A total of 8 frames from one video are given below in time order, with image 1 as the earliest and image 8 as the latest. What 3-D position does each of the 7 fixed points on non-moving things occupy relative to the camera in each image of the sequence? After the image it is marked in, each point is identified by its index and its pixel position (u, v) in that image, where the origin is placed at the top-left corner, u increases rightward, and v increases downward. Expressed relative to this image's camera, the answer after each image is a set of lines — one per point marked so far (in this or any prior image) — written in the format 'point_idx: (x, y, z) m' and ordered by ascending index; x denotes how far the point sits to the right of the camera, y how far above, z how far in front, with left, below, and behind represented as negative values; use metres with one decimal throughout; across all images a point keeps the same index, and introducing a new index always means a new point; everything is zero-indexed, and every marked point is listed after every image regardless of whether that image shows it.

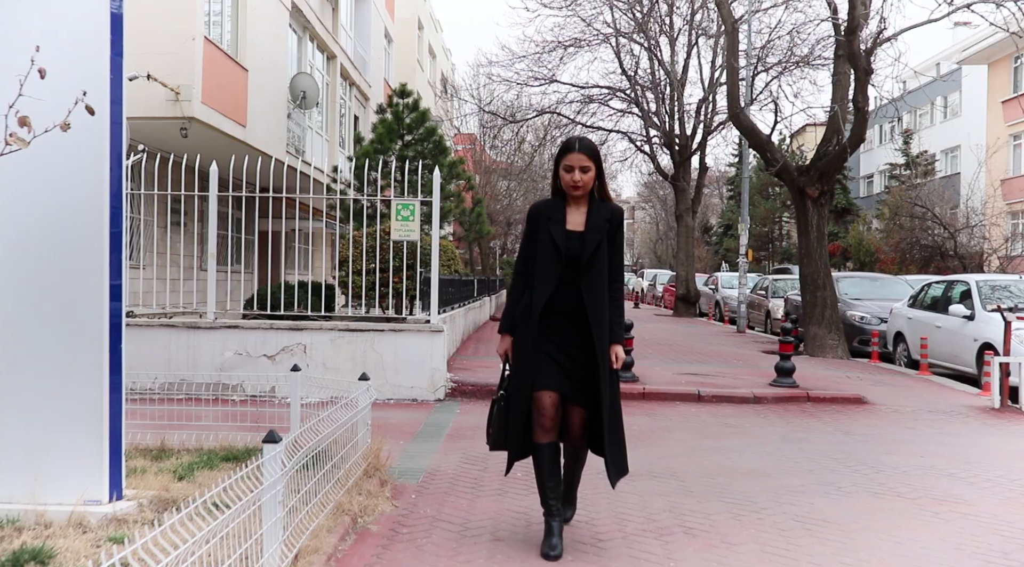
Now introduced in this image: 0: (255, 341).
0: (-2.5, -0.6, +8.8) m
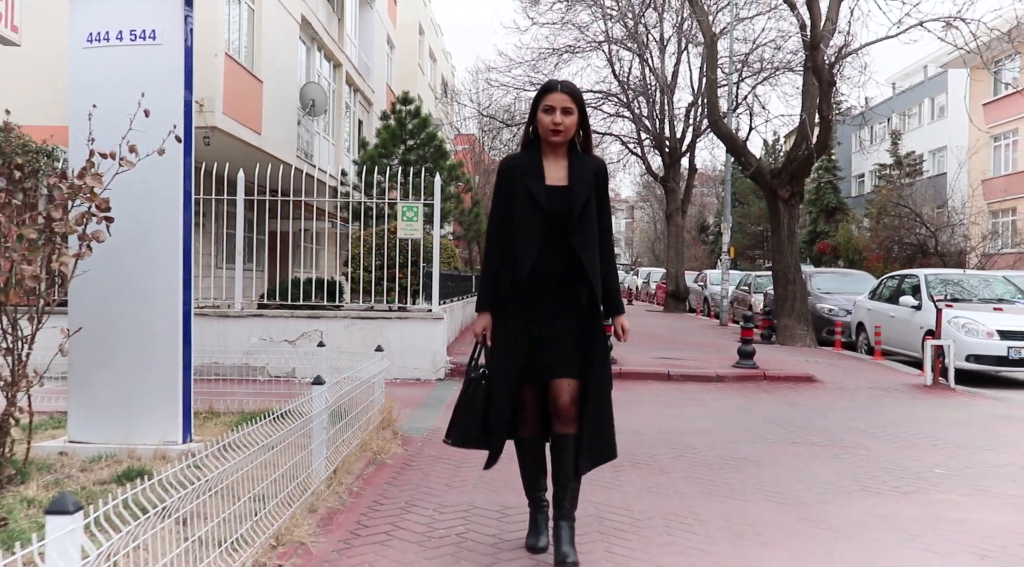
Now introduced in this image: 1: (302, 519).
0: (-2.6, -0.5, +9.8) m
1: (-0.9, -1.0, +3.9) m
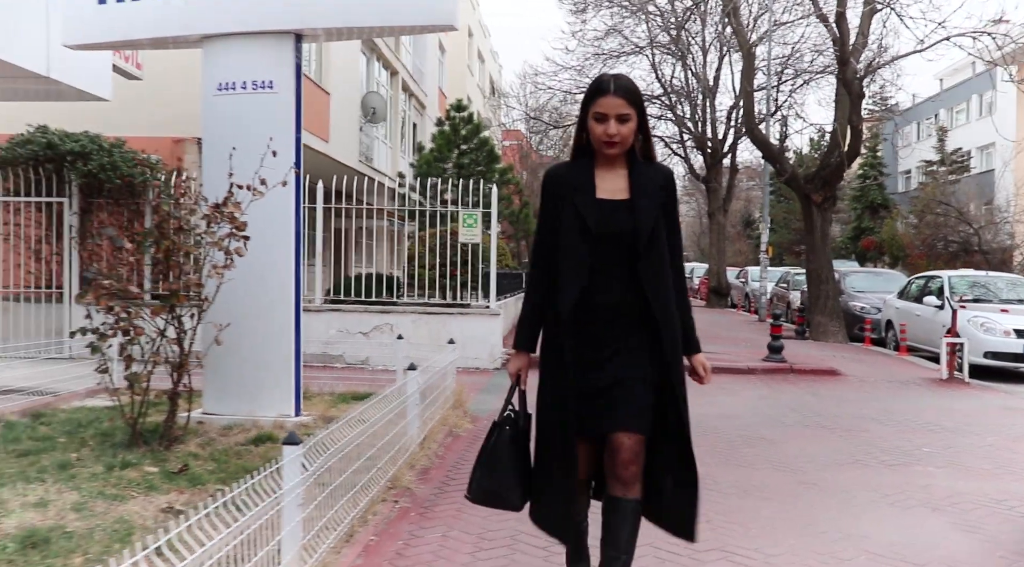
0: (-1.9, -0.5, +11.0) m
1: (-0.6, -1.1, +4.9) m
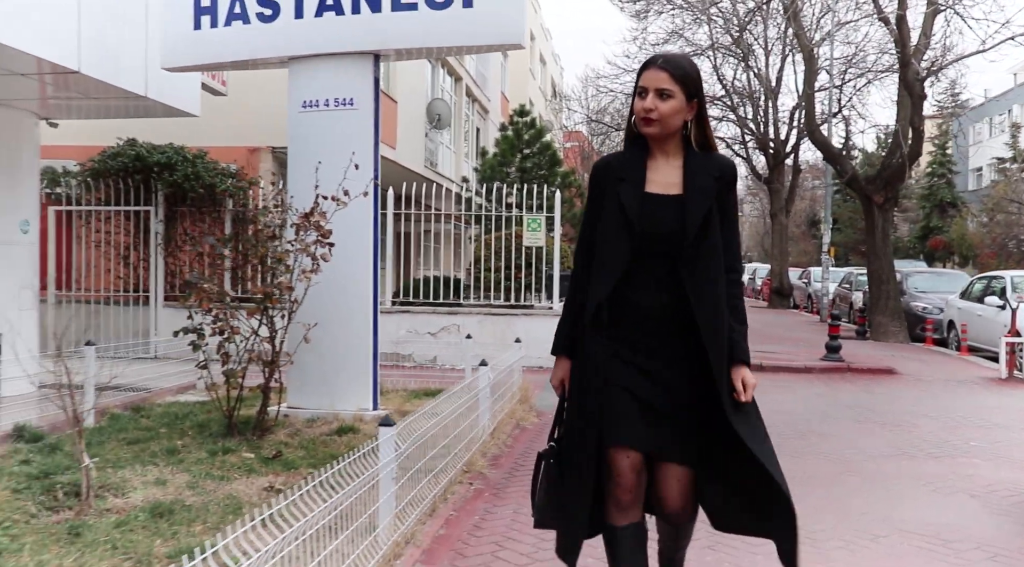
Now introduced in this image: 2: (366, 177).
0: (-1.1, -0.5, +11.5) m
1: (-0.2, -1.1, +5.4) m
2: (-1.1, +0.8, +6.9) m
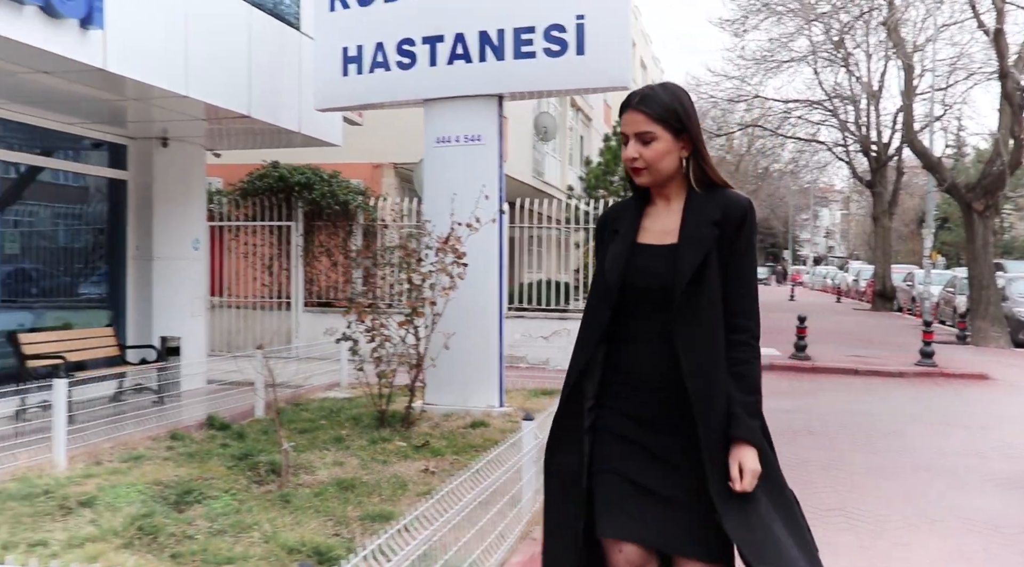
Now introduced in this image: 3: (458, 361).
0: (+0.3, -0.6, +12.5) m
1: (+0.6, -1.2, +6.3) m
2: (-0.2, +0.7, +7.9) m
3: (-0.5, -0.7, +7.7) m
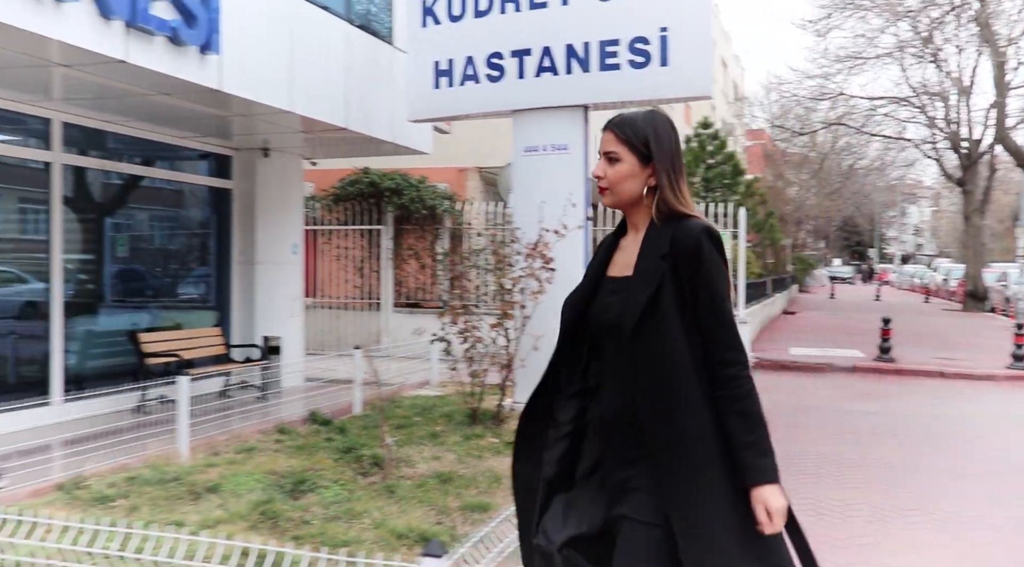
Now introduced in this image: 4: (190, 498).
0: (+1.5, -0.6, +12.8) m
1: (+1.2, -1.2, +6.6) m
2: (+0.6, +0.7, +8.2) m
3: (+0.3, -0.7, +8.1) m
4: (-2.1, -1.4, +5.7) m
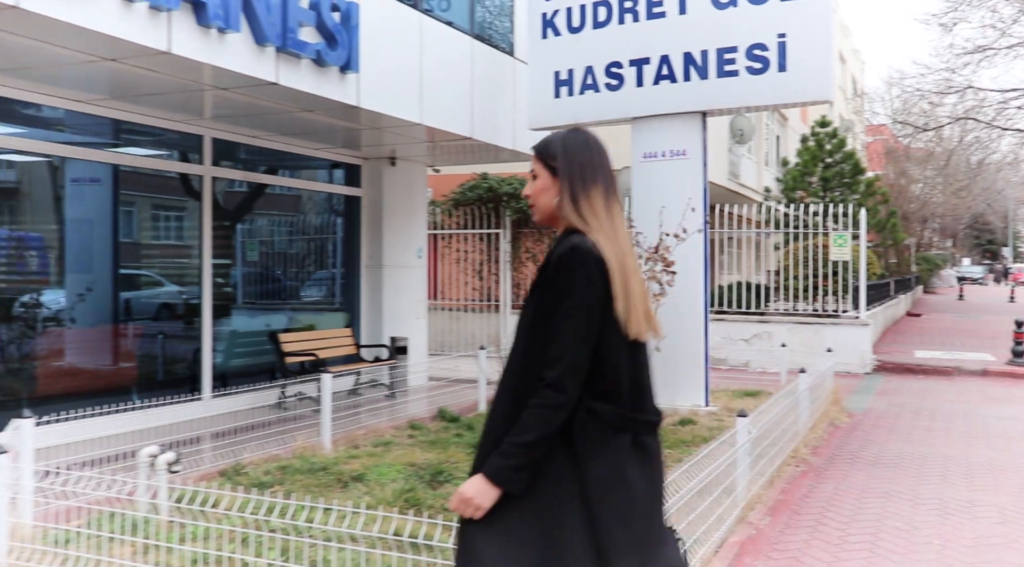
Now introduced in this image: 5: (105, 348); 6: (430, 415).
0: (+3.2, -0.7, +12.8) m
1: (+2.2, -1.3, +6.7) m
2: (+1.8, +0.6, +8.4) m
3: (+1.4, -0.7, +8.3) m
4: (-1.2, -1.4, +6.2) m
5: (-3.8, -0.6, +8.2) m
6: (-0.9, -1.4, +9.0) m
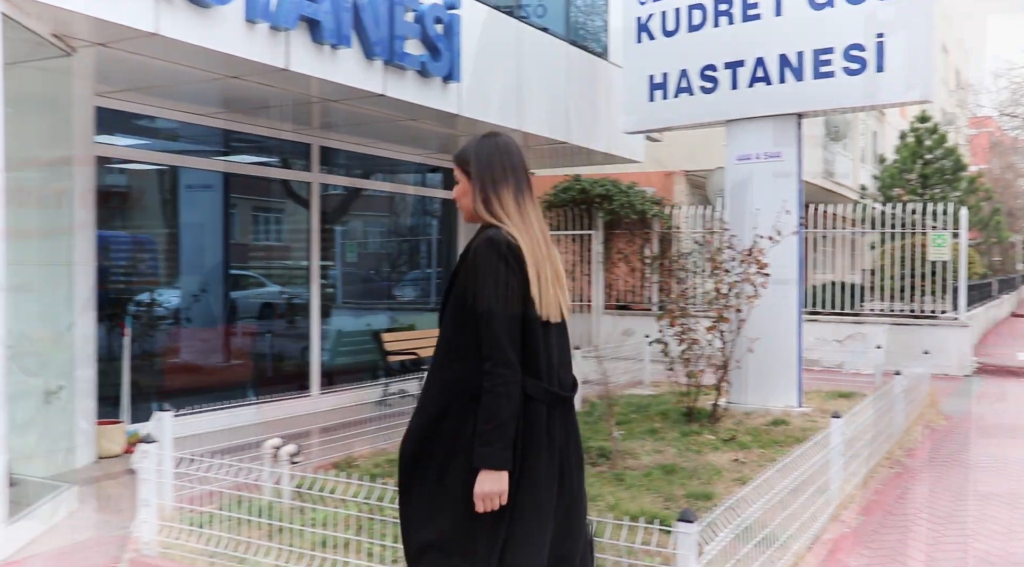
0: (+4.6, -0.7, +12.7) m
1: (+2.9, -1.3, +6.7) m
2: (+2.7, +0.6, +8.4) m
3: (+2.3, -0.8, +8.4) m
4: (-0.5, -1.4, +6.6) m
5: (-2.9, -0.6, +8.8) m
6: (+0.1, -1.4, +9.4) m
